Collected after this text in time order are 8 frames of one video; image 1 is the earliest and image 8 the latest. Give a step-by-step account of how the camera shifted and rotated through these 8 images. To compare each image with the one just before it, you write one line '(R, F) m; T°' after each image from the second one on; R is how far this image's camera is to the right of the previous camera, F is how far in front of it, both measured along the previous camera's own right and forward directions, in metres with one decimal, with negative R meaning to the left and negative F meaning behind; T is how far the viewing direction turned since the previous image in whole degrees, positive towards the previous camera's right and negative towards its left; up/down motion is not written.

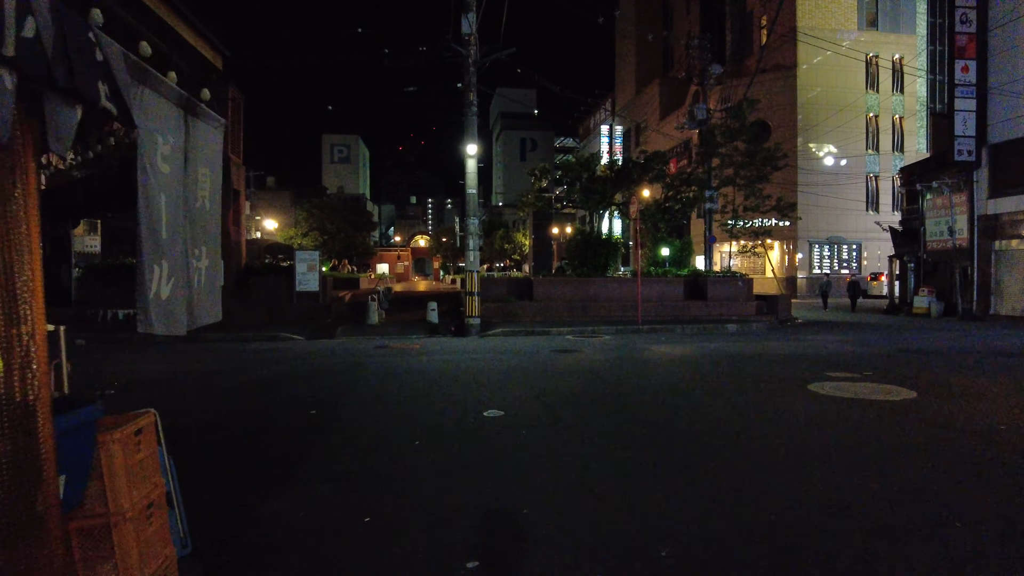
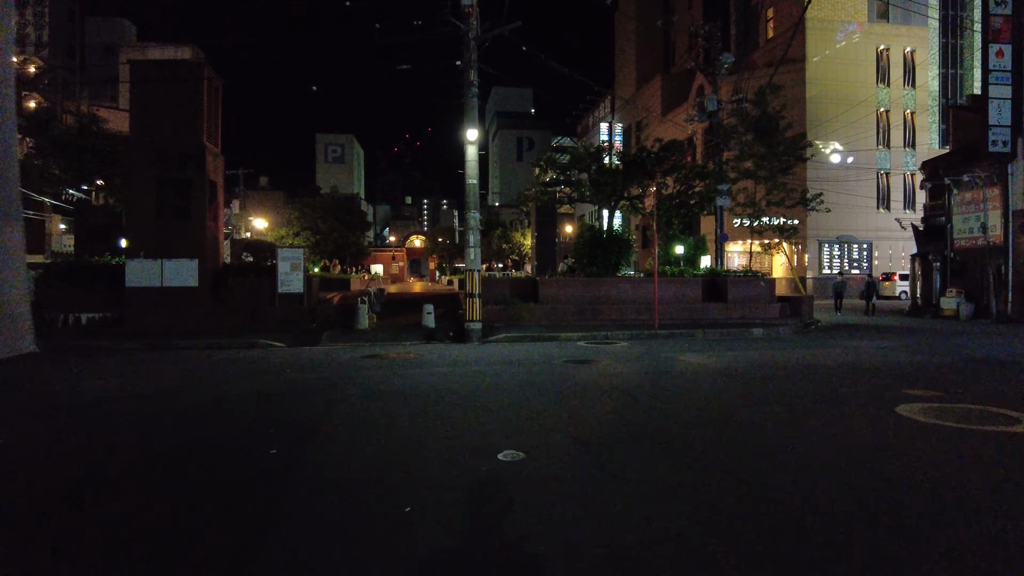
(-0.3, +2.1) m; 0°
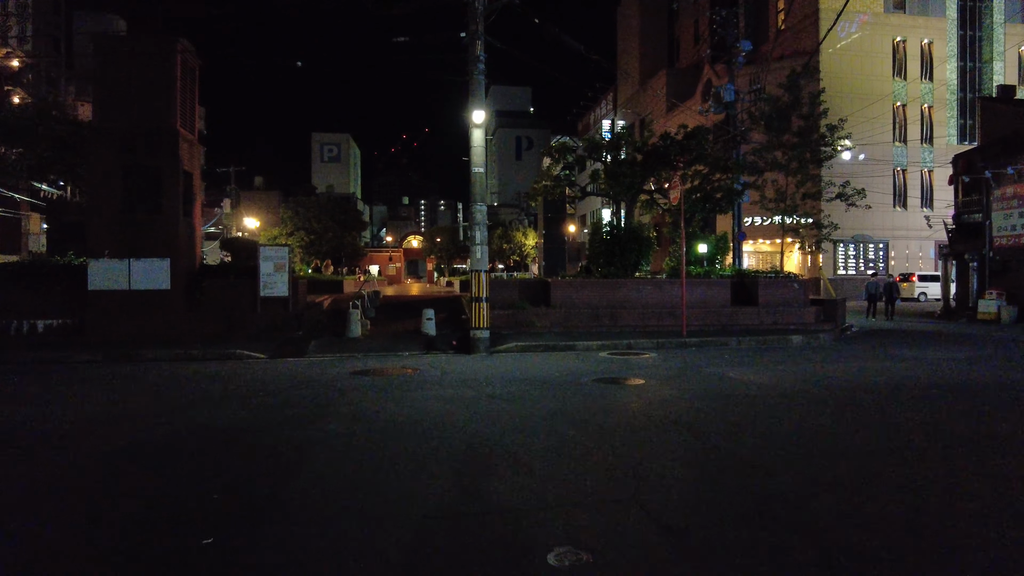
(-0.4, +2.3) m; 0°
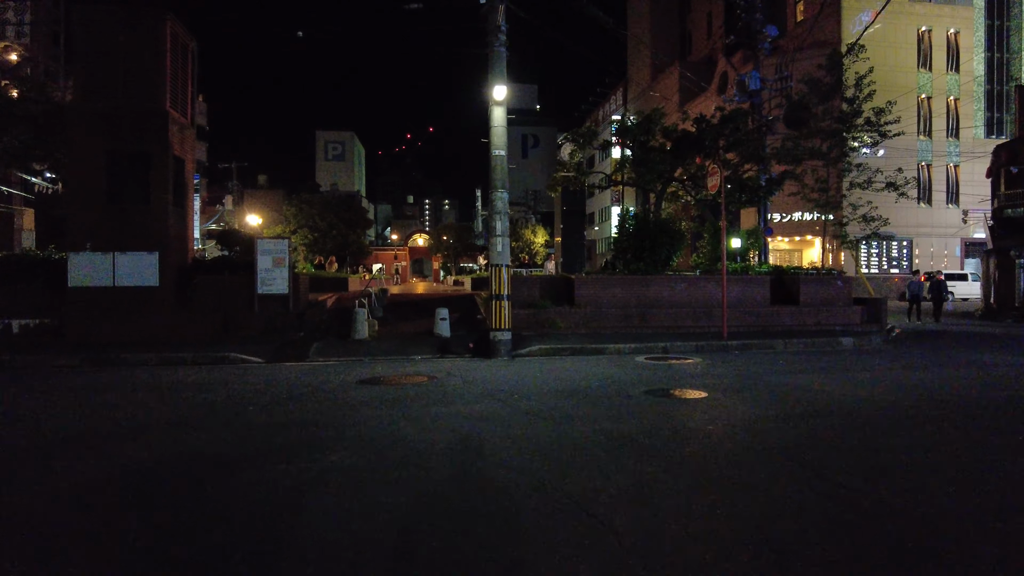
(-0.5, +1.7) m; 0°
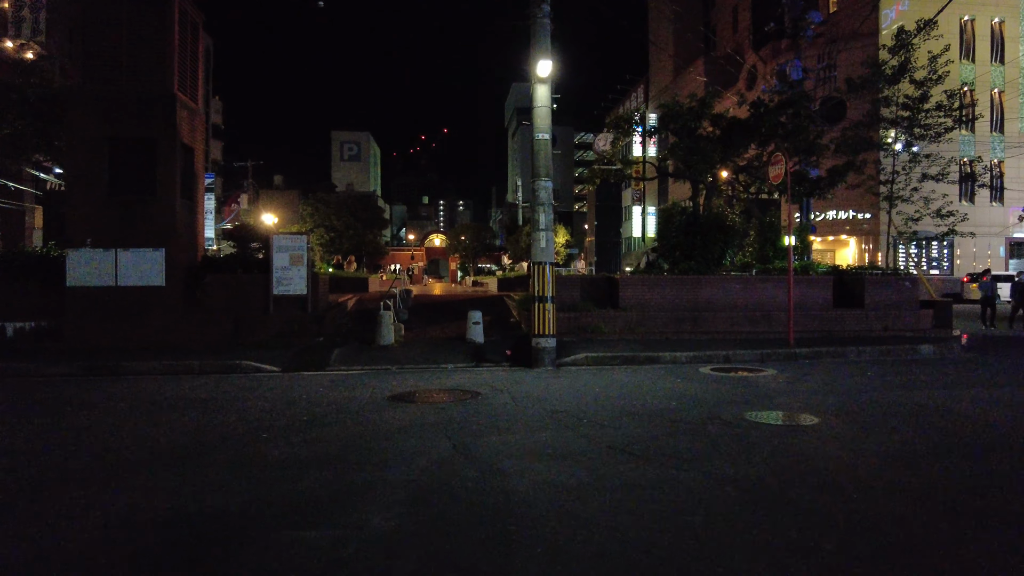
(-0.6, +1.6) m; -1°
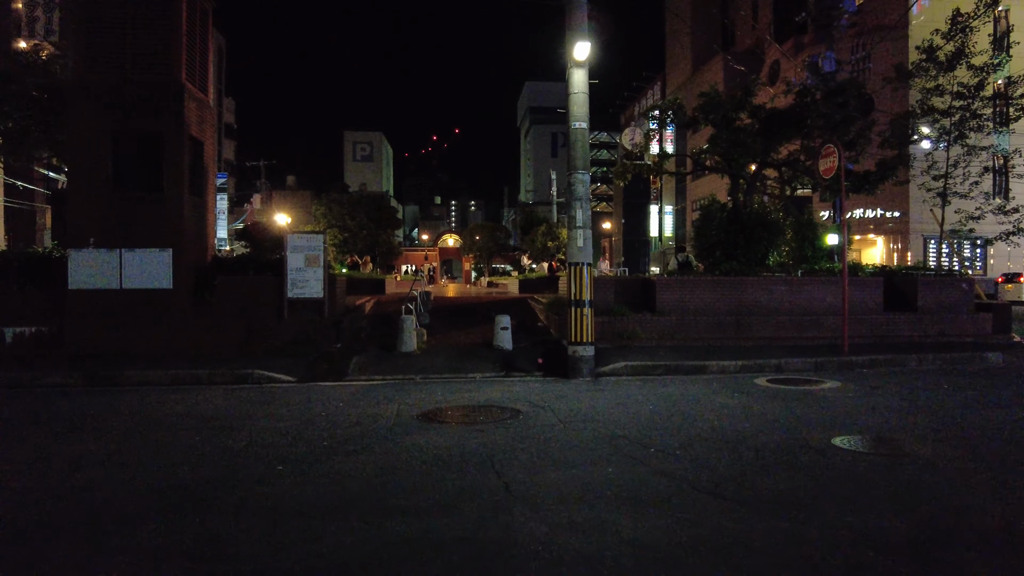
(-0.4, +1.1) m; -1°
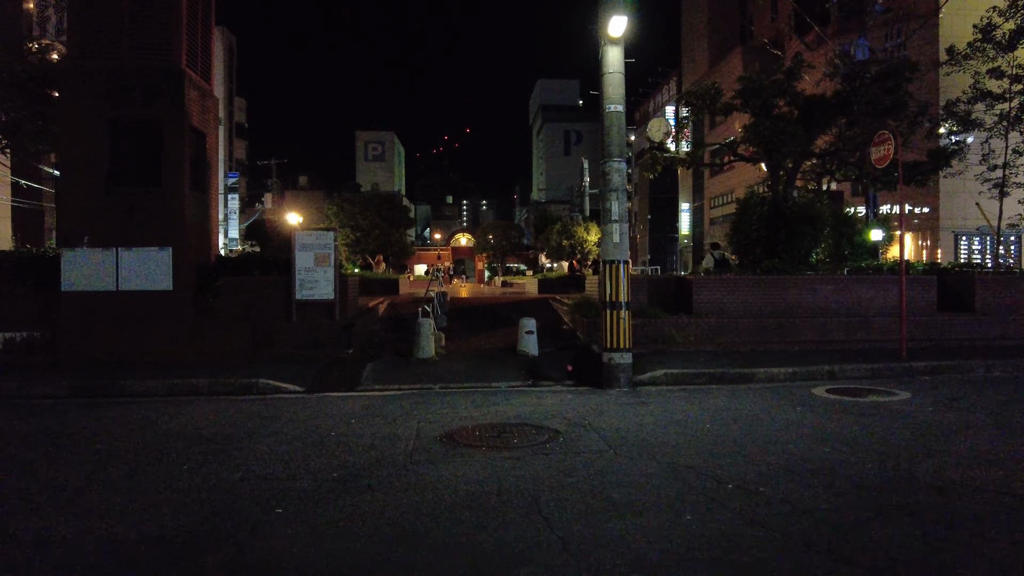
(-0.3, +1.1) m; -1°
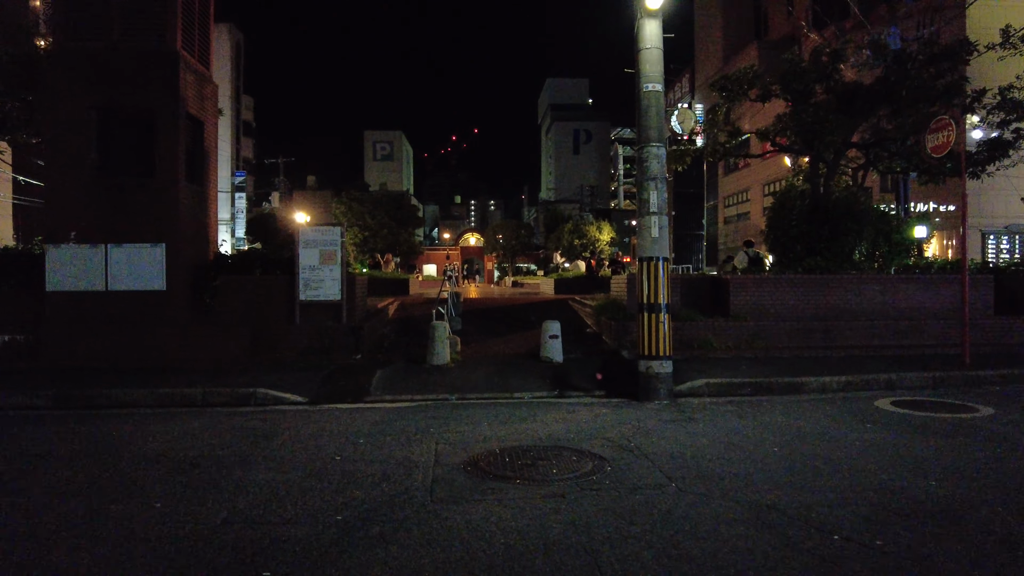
(-0.3, +1.1) m; -1°
